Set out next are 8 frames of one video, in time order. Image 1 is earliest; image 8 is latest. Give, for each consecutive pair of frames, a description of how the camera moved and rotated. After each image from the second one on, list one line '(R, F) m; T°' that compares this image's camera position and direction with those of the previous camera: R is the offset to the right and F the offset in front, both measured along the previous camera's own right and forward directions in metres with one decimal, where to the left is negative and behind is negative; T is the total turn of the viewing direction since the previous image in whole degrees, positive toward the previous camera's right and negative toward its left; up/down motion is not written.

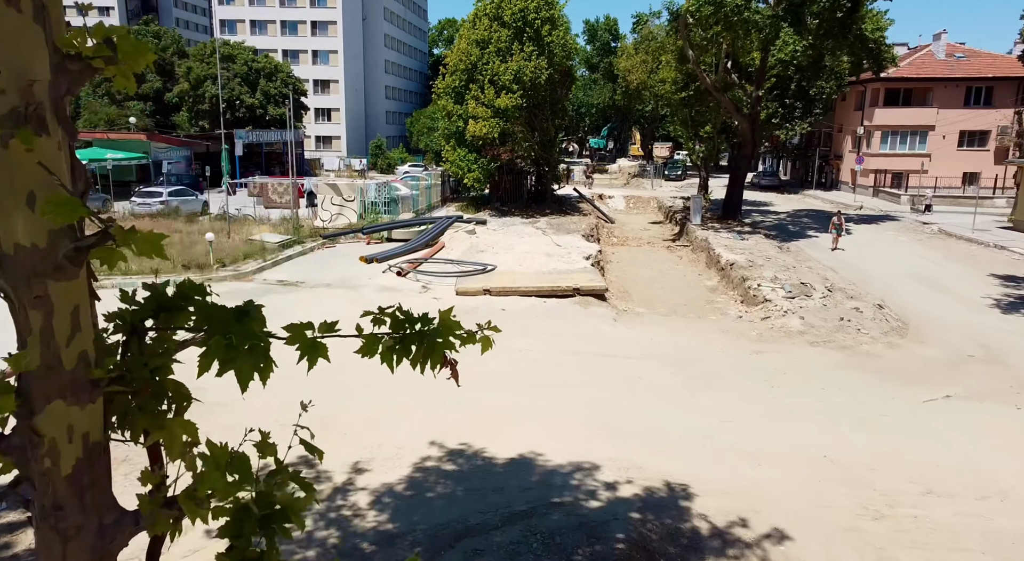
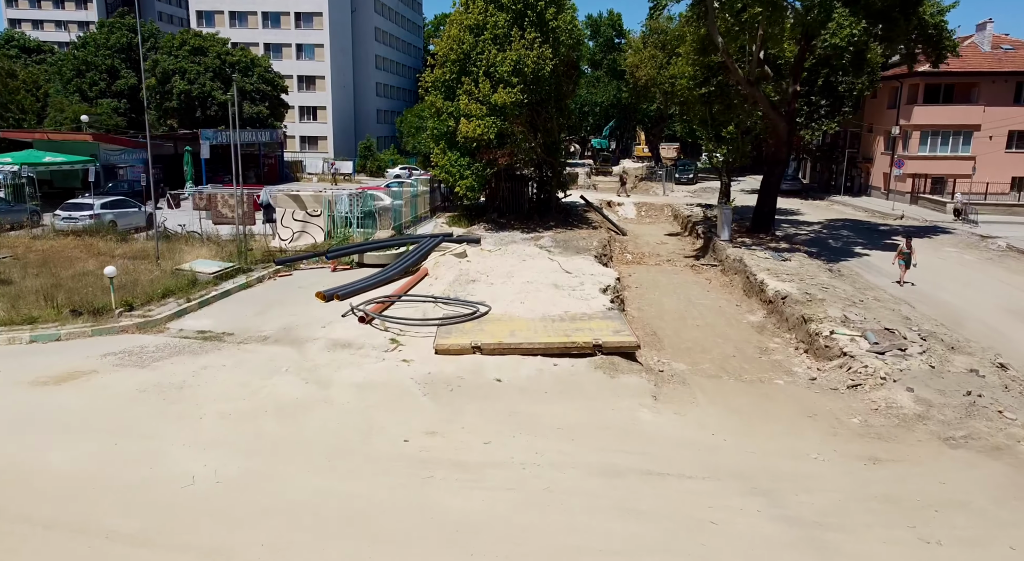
(0.0, +3.7) m; 0°
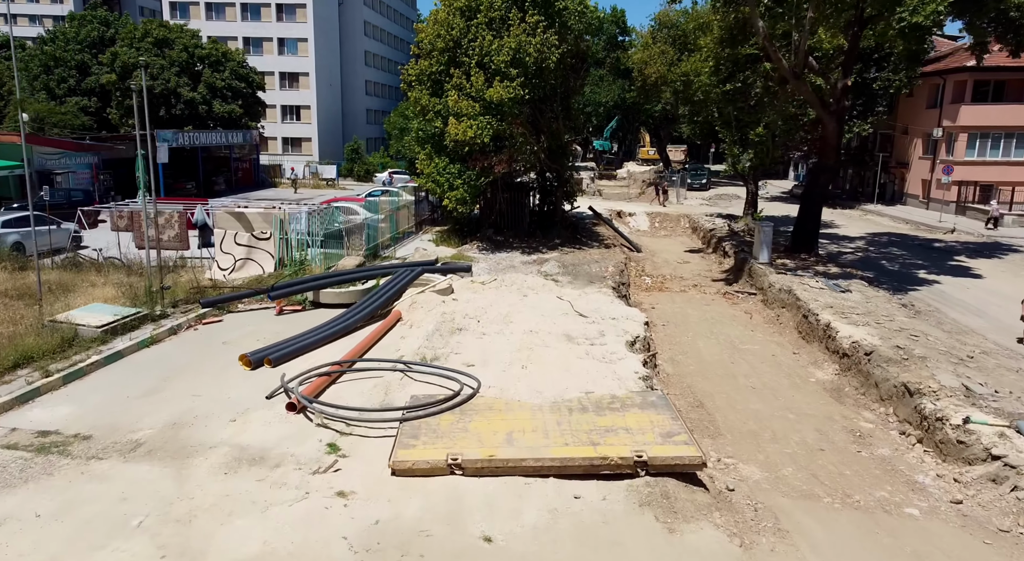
(0.0, +3.7) m; 0°
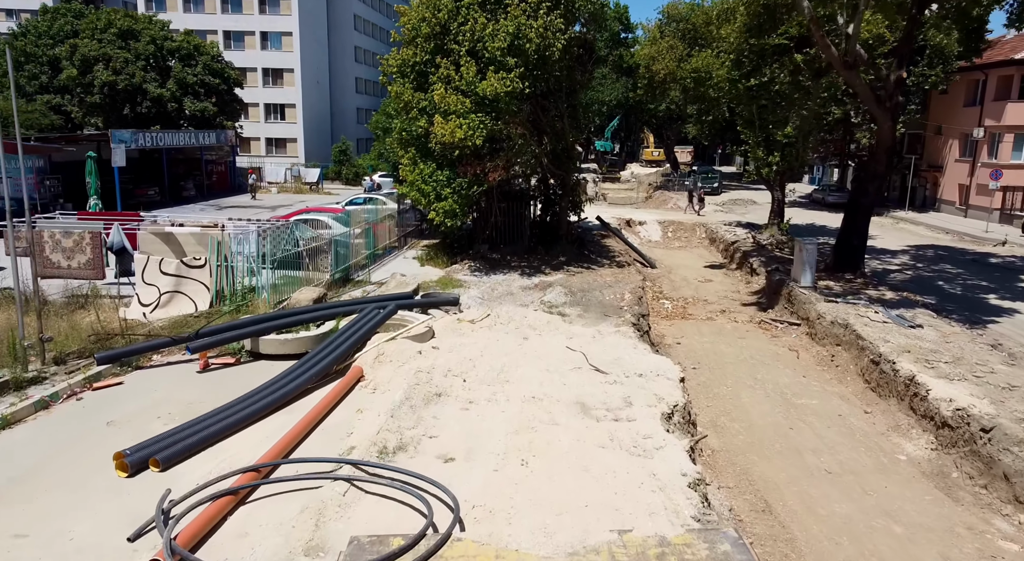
(+0.1, +3.0) m; 0°
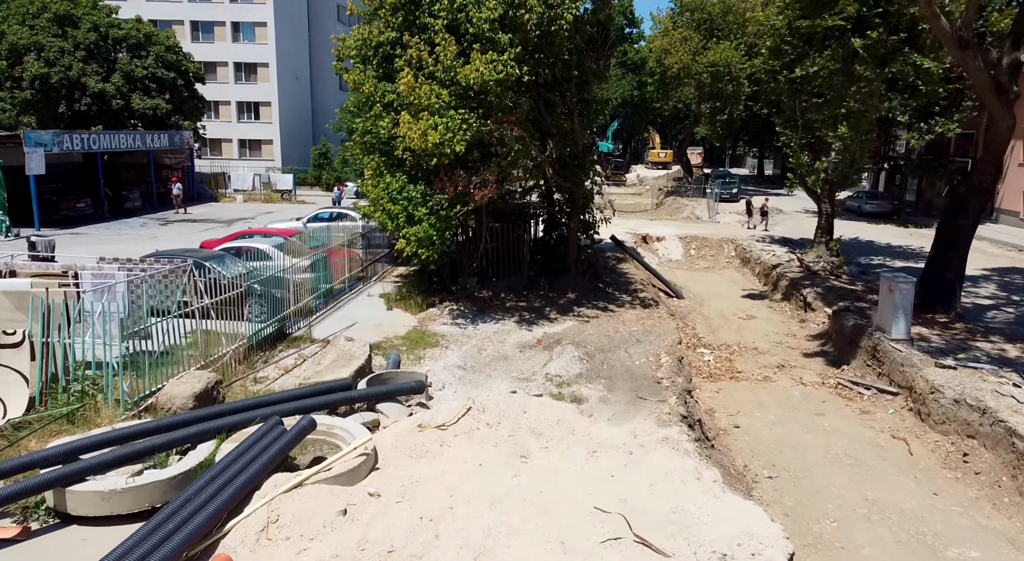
(+0.1, +4.2) m; 0°
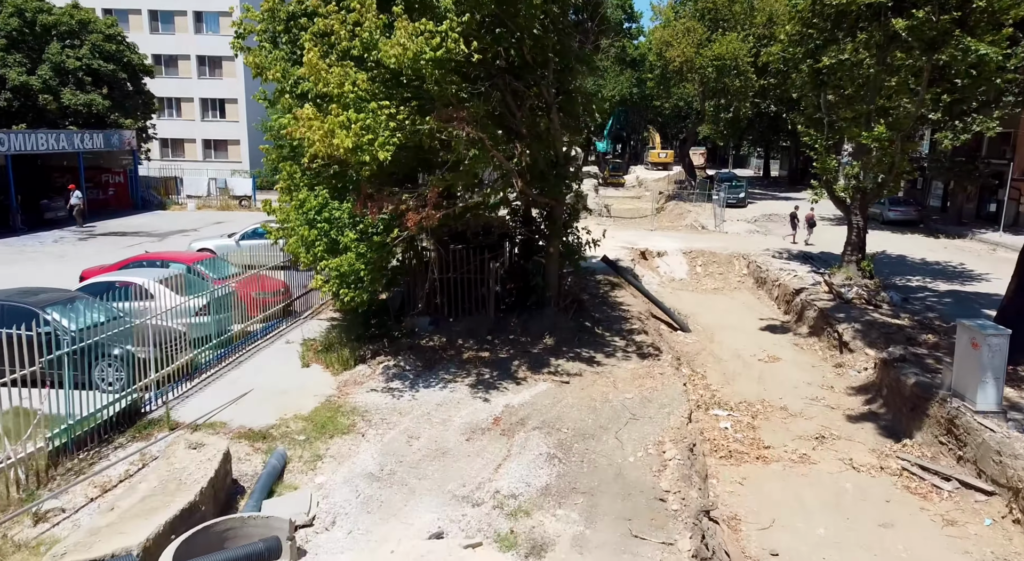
(+0.7, +3.4) m; 0°
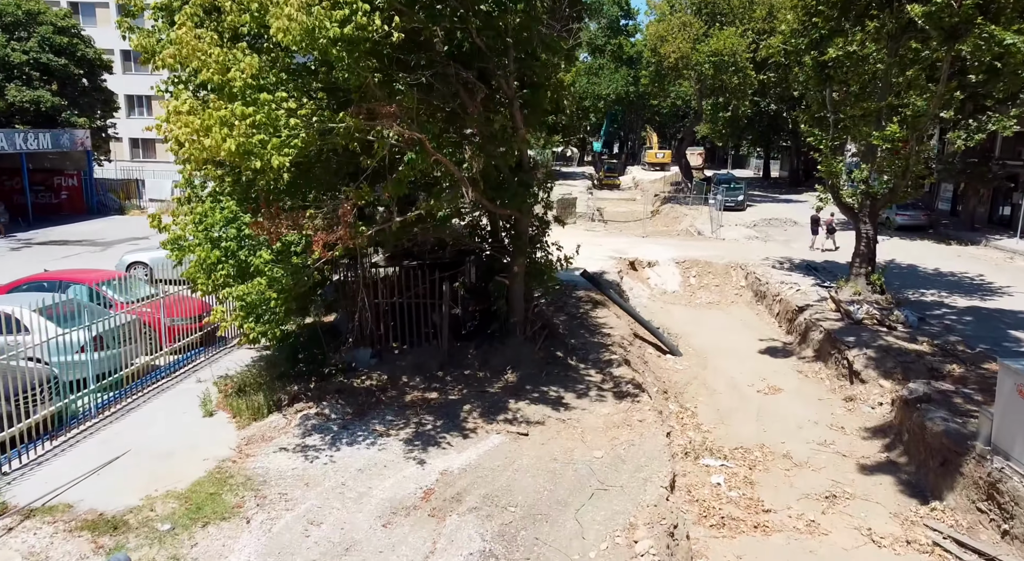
(+0.7, +1.8) m; 0°
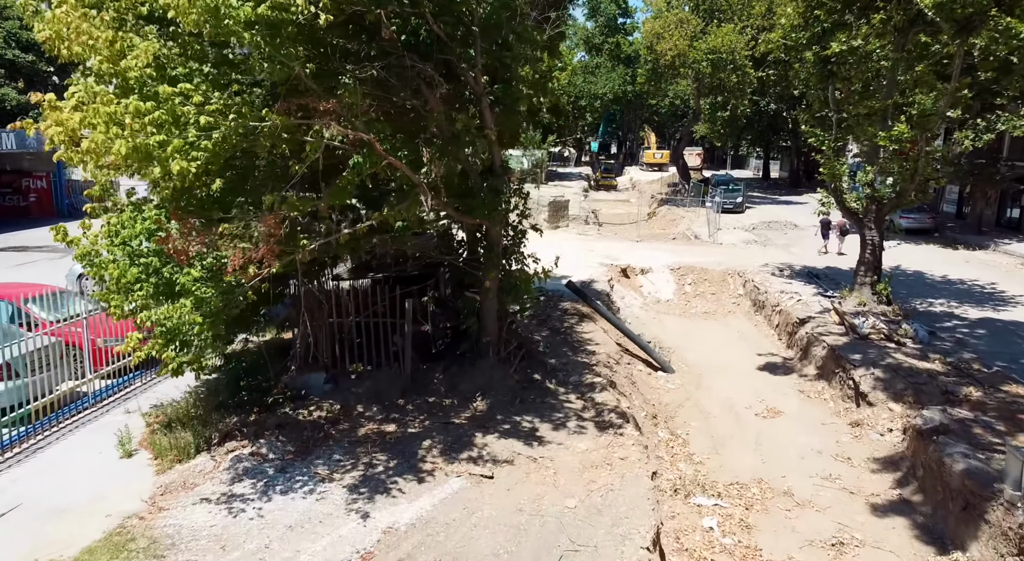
(+0.5, +1.1) m; 0°
